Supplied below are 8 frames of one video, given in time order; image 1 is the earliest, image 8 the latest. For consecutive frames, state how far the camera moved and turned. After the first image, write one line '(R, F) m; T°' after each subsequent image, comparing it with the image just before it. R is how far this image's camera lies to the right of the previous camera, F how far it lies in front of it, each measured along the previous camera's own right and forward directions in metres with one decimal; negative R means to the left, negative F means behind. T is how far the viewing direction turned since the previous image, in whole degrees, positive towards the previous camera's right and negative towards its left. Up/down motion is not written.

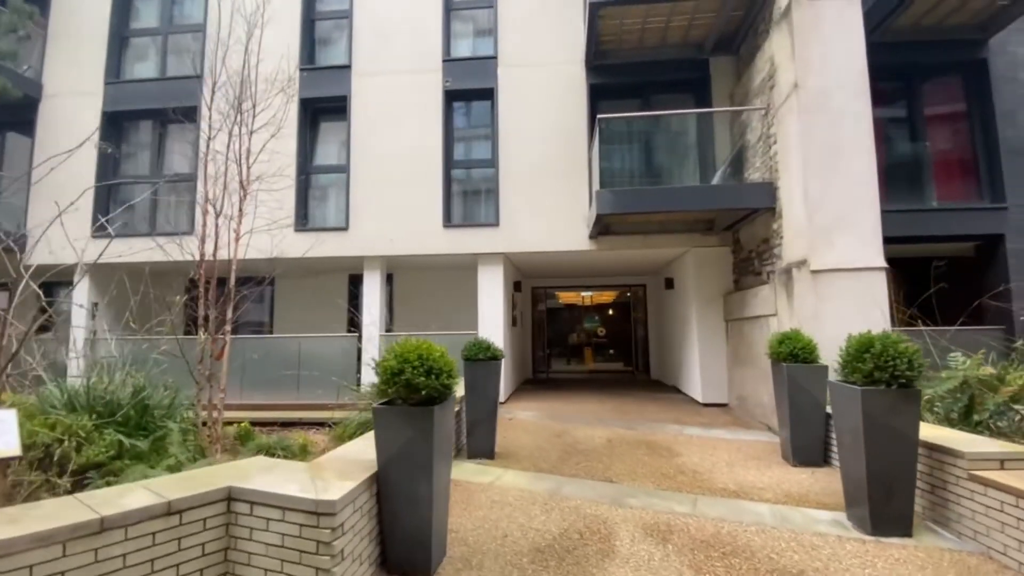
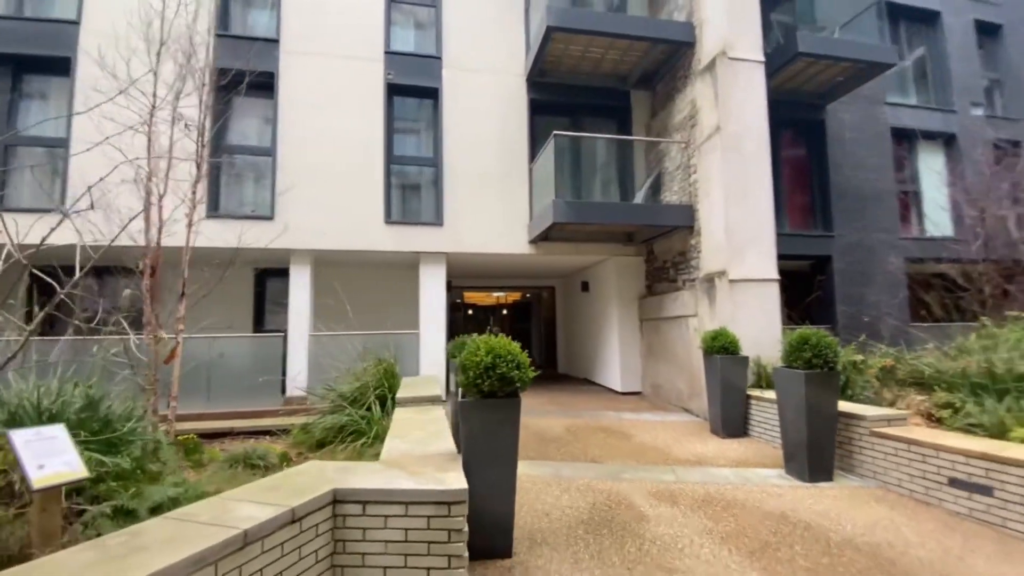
(-1.4, -0.1) m; +17°
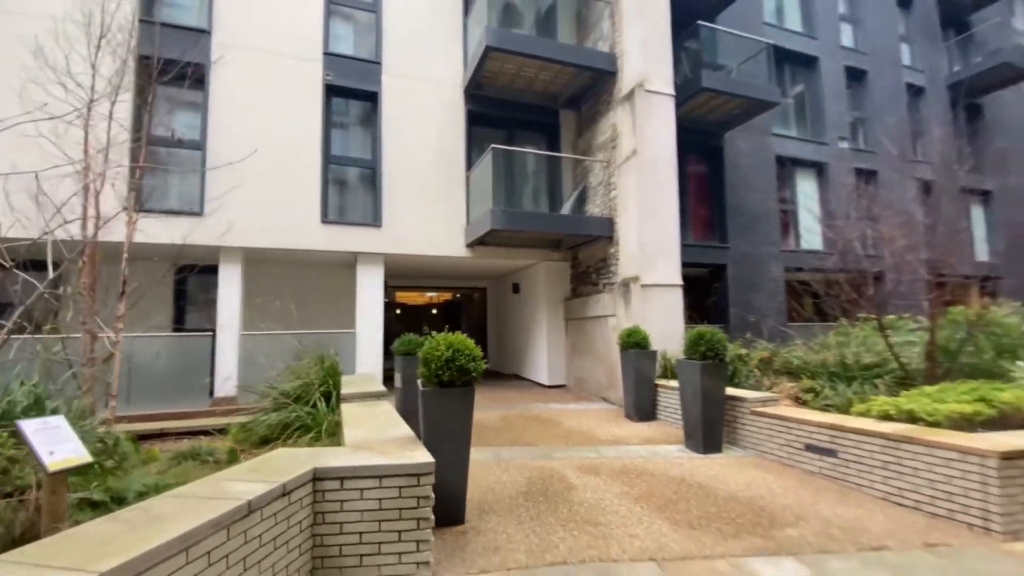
(-0.2, -0.5) m; +9°
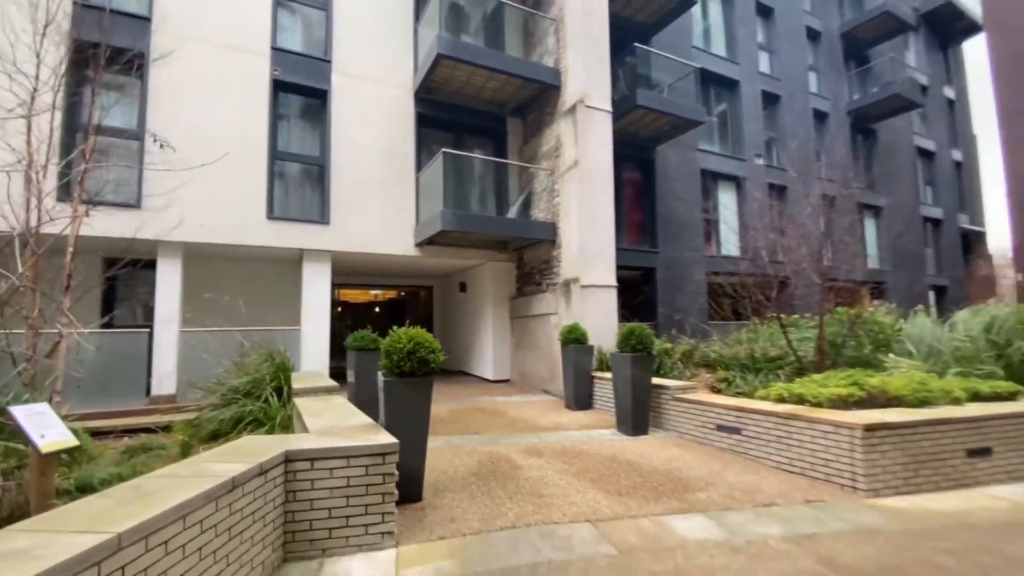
(-0.1, -0.4) m; +7°
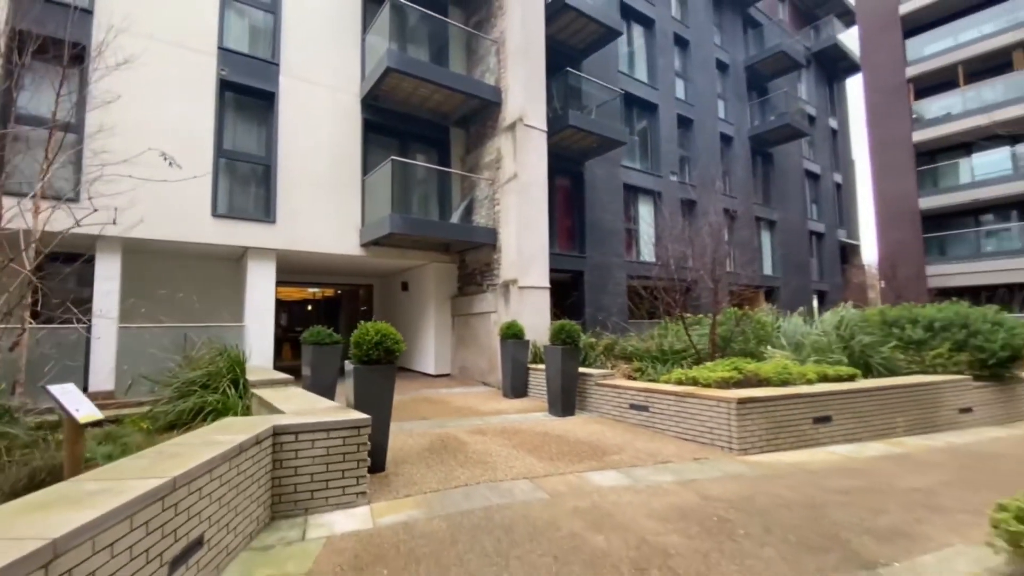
(-0.2, -0.8) m; +8°
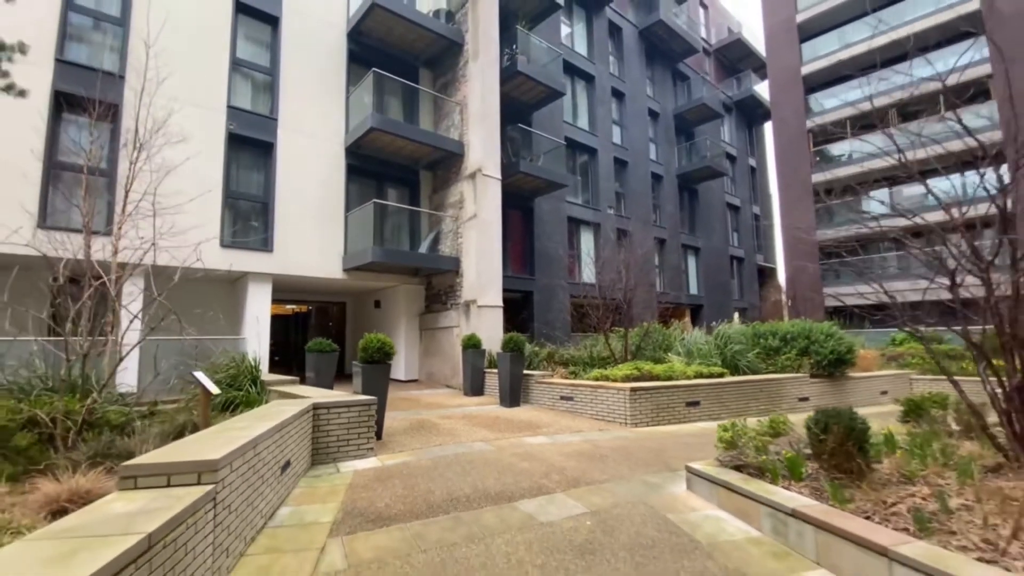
(0.0, -2.1) m; +5°
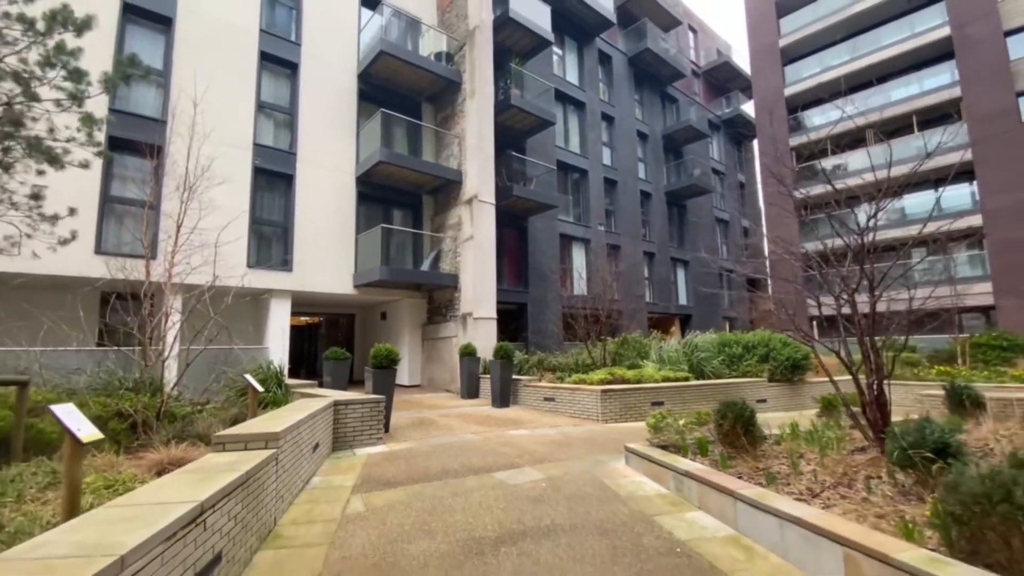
(+0.3, -1.3) m; -1°
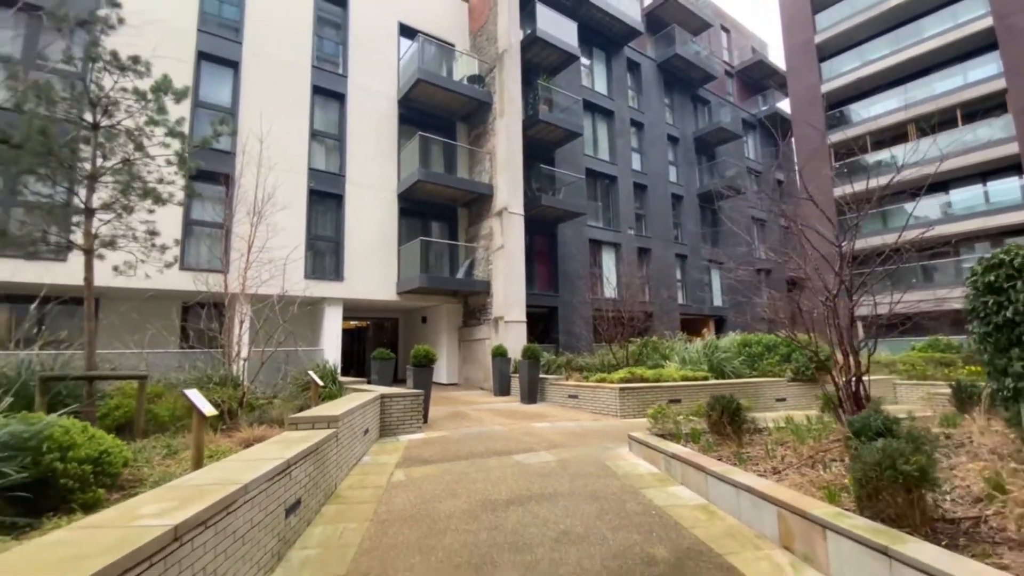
(+0.4, -0.9) m; -5°
